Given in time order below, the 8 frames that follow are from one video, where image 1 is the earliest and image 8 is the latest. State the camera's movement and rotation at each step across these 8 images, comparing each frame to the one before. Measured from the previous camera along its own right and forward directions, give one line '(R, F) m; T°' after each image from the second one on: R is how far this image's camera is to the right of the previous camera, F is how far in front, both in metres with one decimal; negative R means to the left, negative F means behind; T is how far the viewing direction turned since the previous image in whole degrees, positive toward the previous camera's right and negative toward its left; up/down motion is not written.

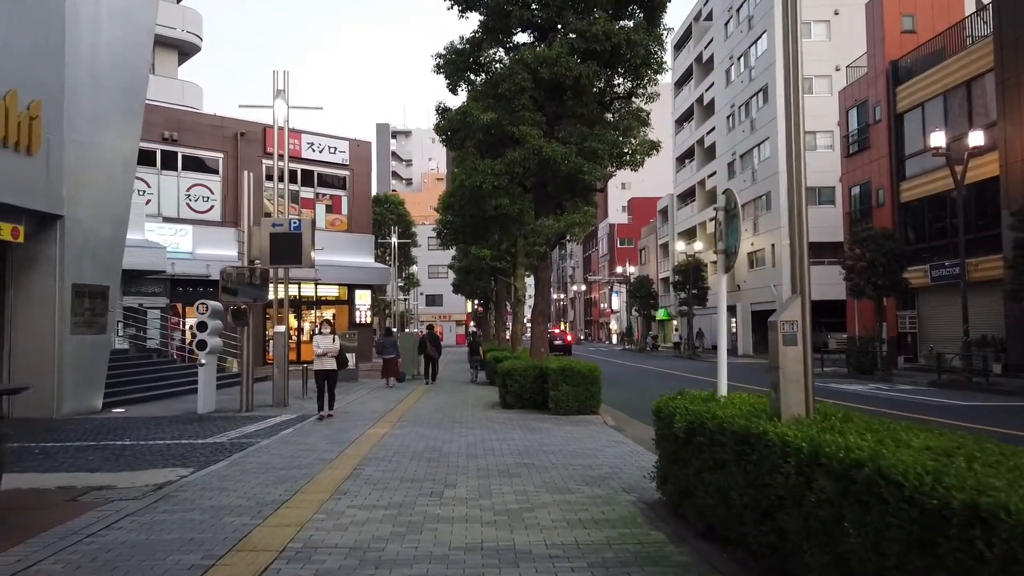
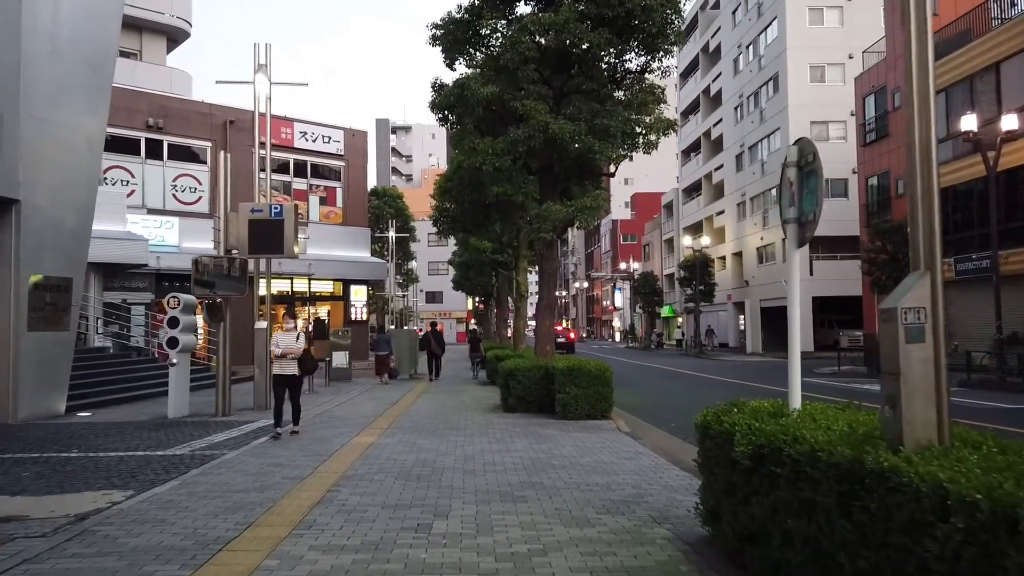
(0.0, +1.4) m; 0°
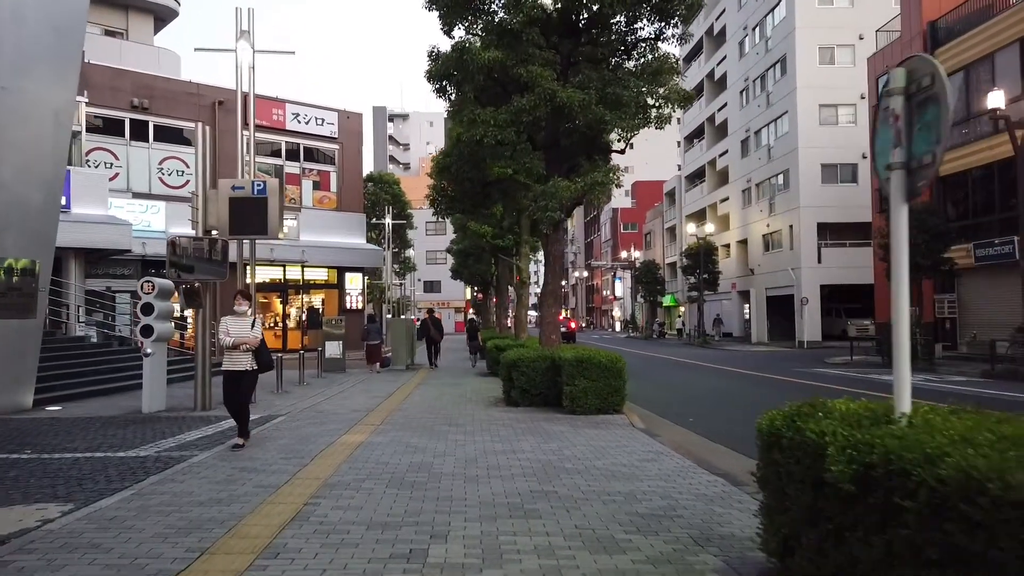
(-0.1, +1.1) m; 0°
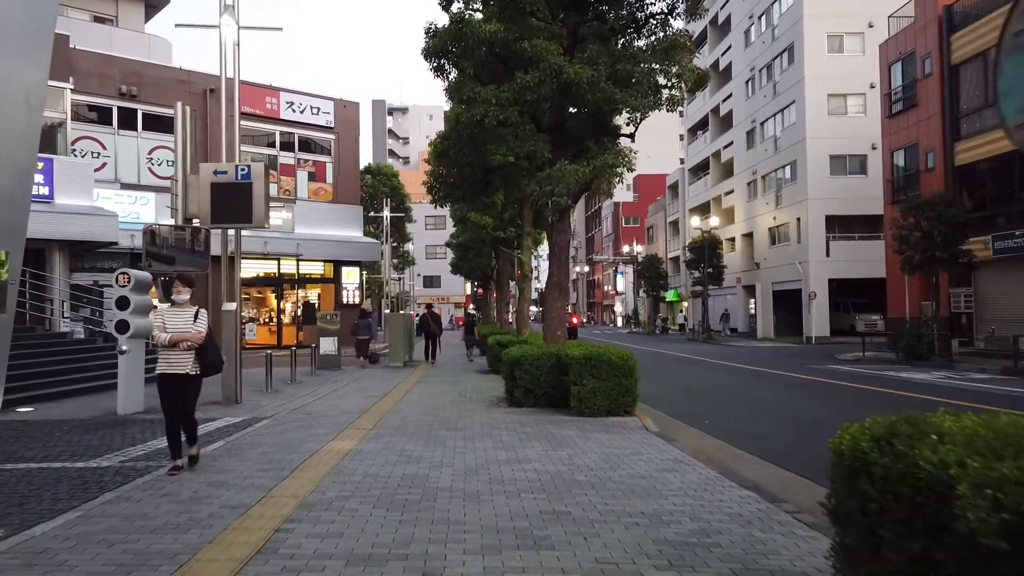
(0.0, +0.9) m; 0°
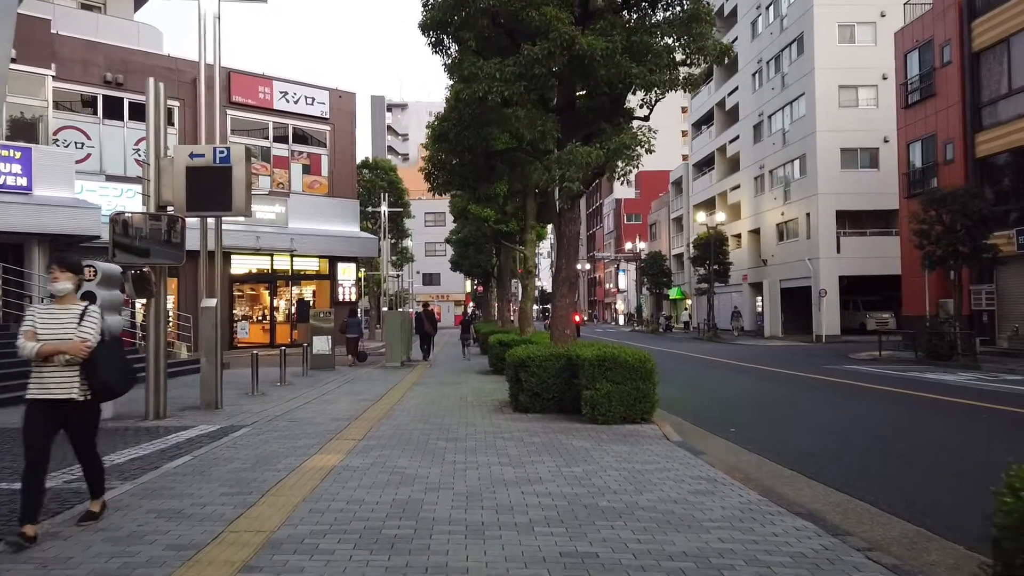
(-0.1, +1.1) m; 0°
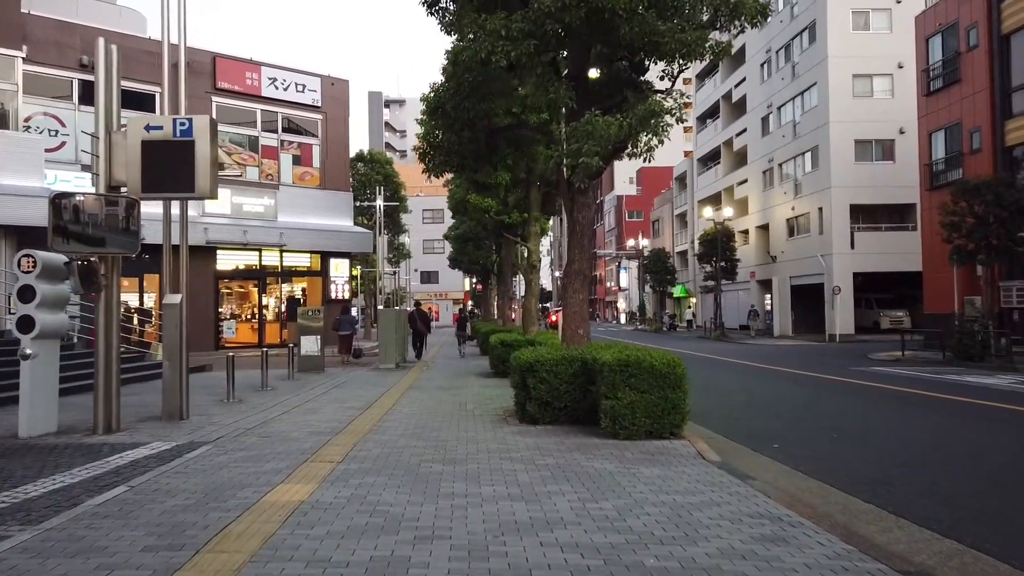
(-0.1, +1.5) m; 0°
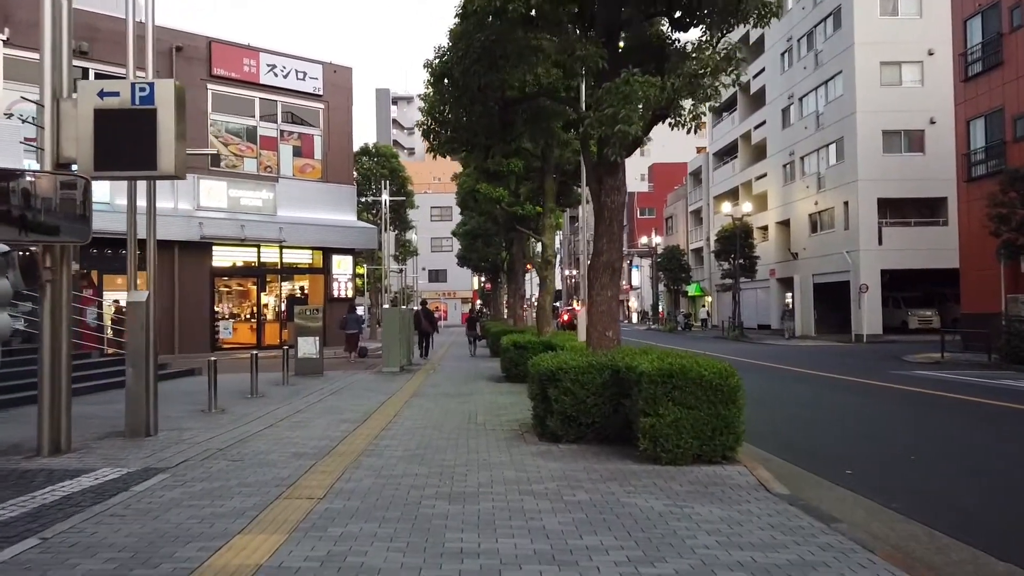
(-0.1, +1.5) m; -1°
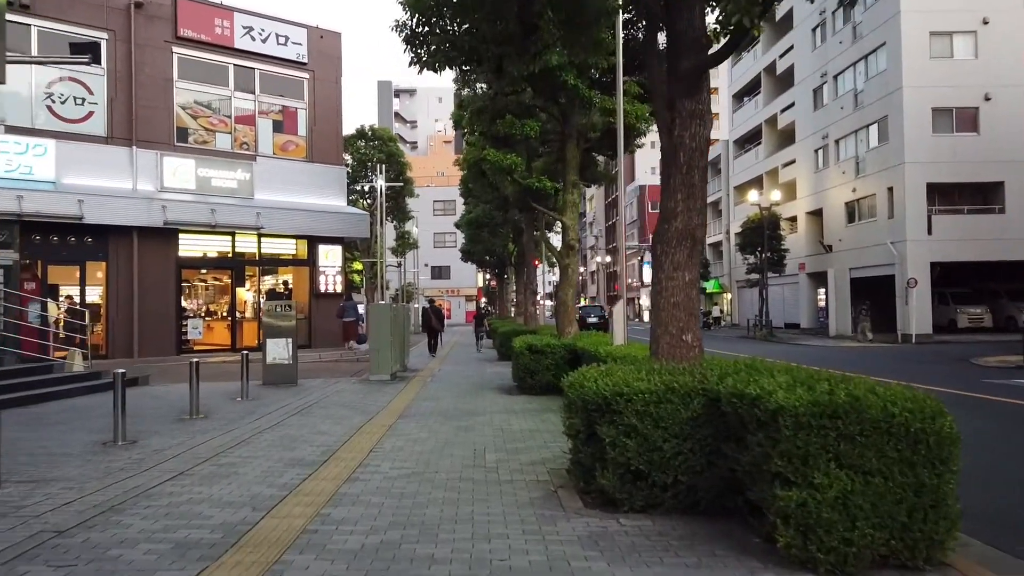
(-0.2, +3.3) m; 0°
